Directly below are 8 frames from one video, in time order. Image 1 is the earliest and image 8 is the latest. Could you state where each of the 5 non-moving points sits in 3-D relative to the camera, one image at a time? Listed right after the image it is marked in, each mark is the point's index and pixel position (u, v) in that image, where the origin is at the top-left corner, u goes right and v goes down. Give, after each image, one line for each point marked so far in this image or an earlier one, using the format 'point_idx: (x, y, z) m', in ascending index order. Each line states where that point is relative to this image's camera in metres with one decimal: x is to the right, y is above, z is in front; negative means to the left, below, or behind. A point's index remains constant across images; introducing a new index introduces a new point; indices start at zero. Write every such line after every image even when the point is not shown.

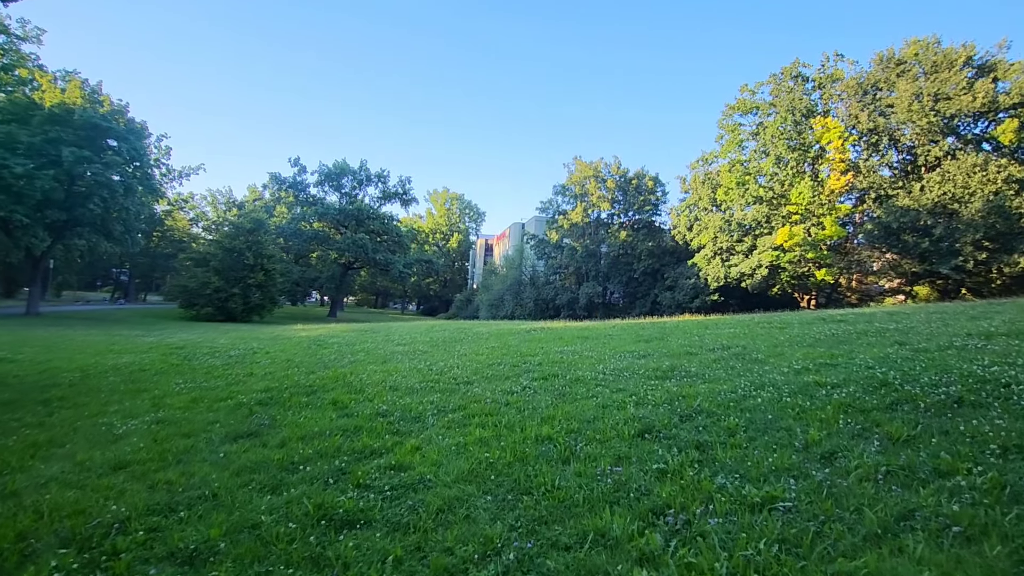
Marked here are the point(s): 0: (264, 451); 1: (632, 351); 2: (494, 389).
0: (-2.9, -1.9, +5.7) m
1: (+2.7, -1.5, +11.2) m
2: (-0.3, -1.7, +8.3) m
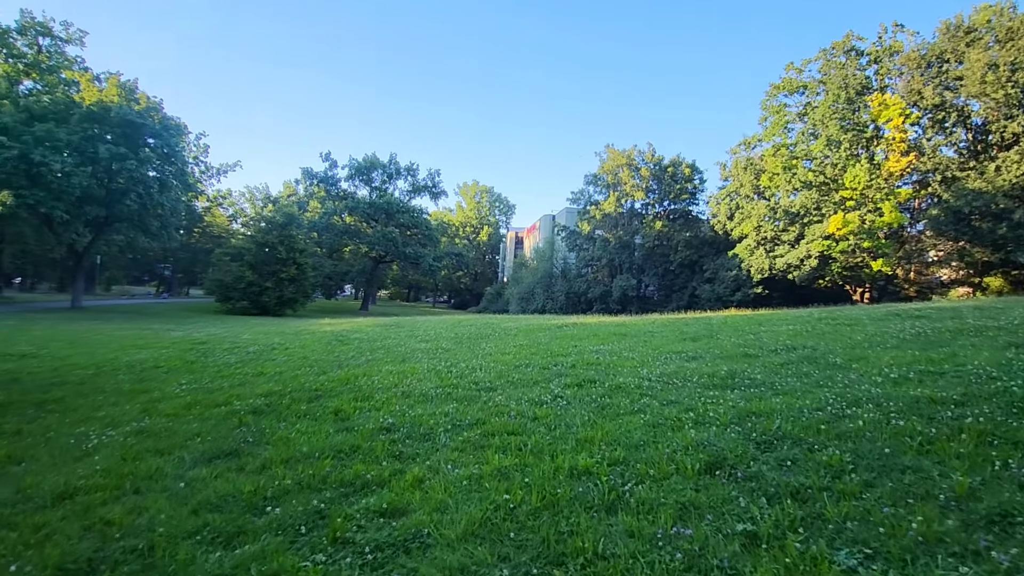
0: (-2.6, -1.8, +4.7) m
1: (+3.3, -1.3, +9.9) m
2: (+0.2, -1.6, +7.1) m
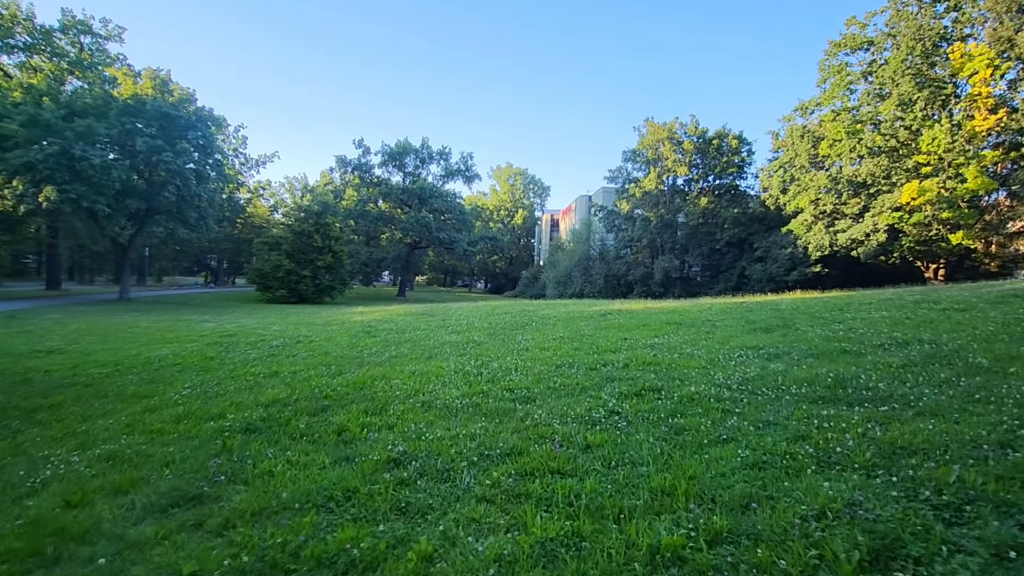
0: (-2.3, -1.8, +3.4) m
1: (+4.0, -1.0, +8.2) m
2: (+0.6, -1.5, +5.7) m
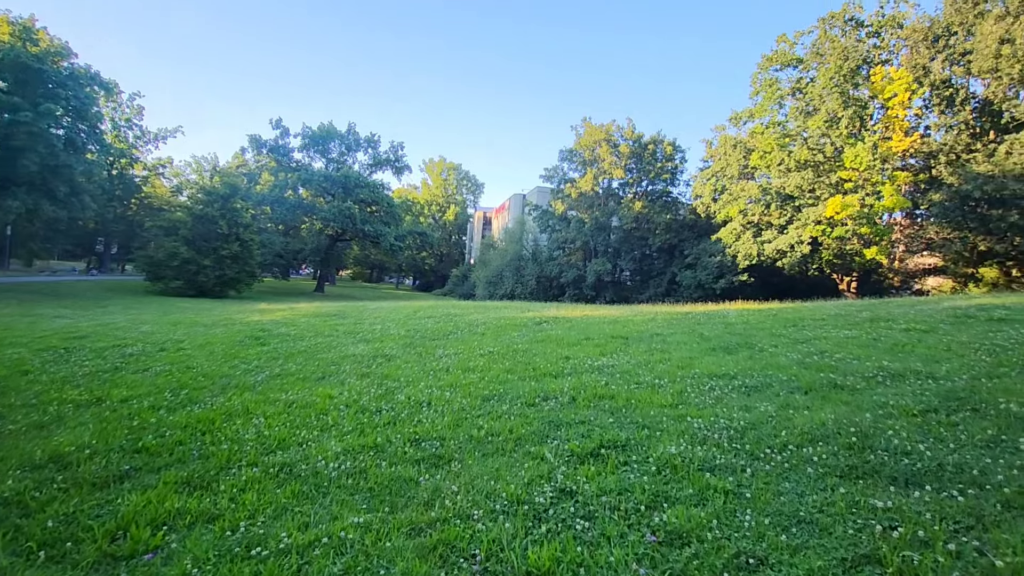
0: (-2.7, -1.8, +1.1) m
1: (+2.9, -1.2, +6.7) m
2: (-0.1, -1.6, +3.8) m
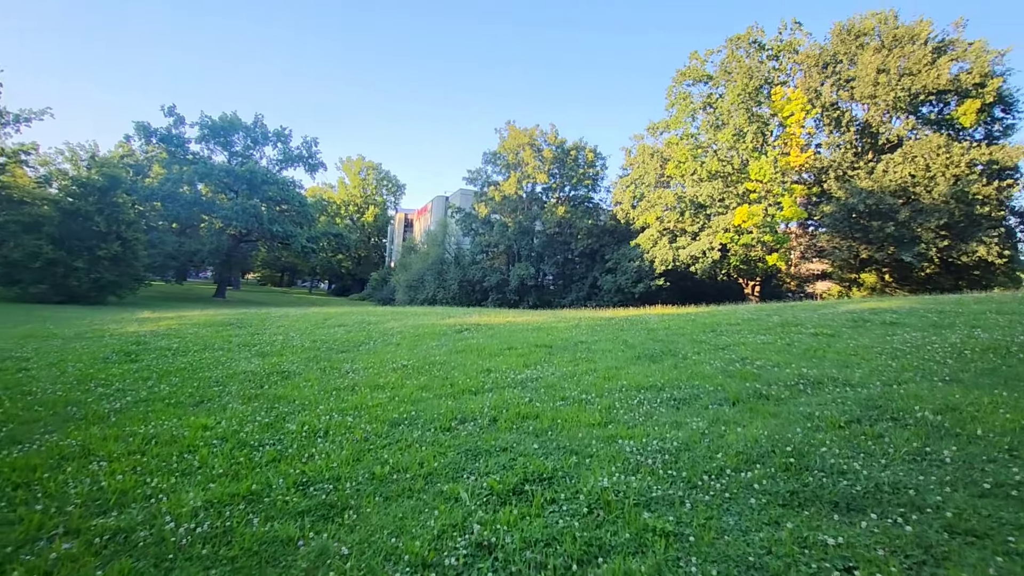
0: (-2.9, -1.9, 0.0) m
1: (+1.8, -1.3, +6.4) m
2: (-0.7, -1.7, +3.0) m
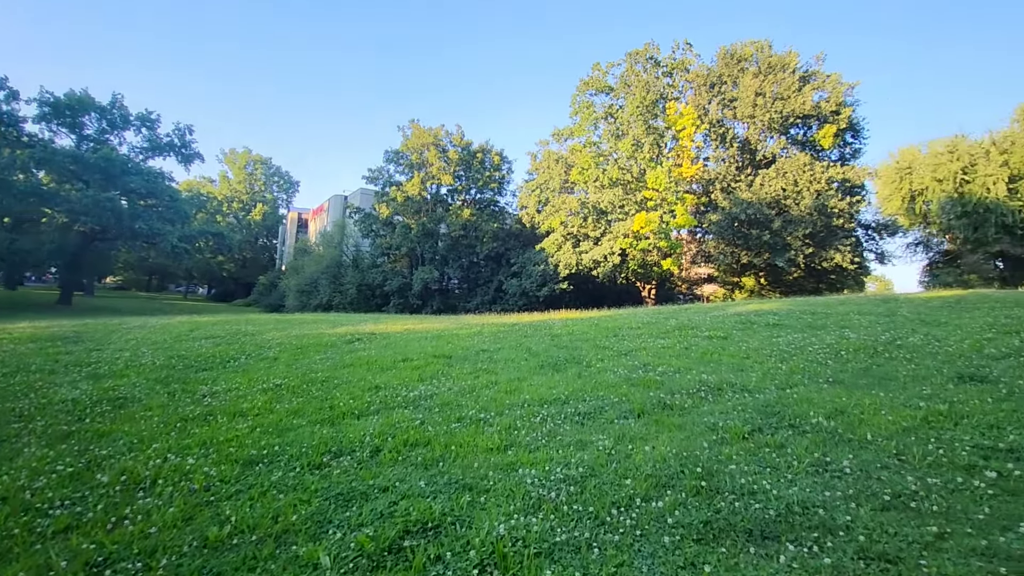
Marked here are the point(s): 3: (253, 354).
0: (-2.9, -1.9, -1.2) m
1: (+0.5, -1.4, +5.9) m
2: (-1.3, -1.7, +2.2) m
3: (-5.2, -1.3, +10.0) m
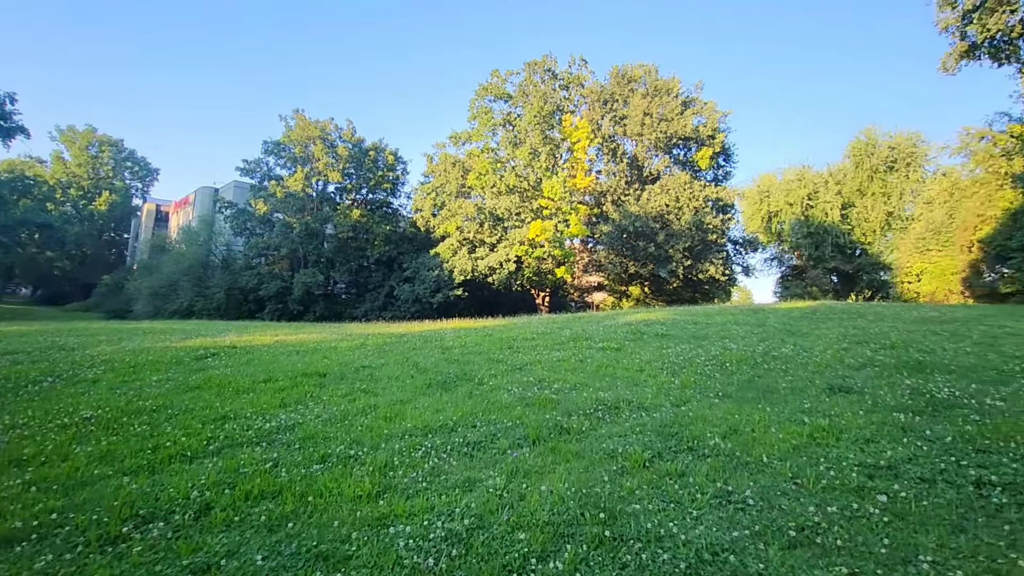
0: (-2.6, -1.9, -2.5) m
1: (-0.7, -1.5, +5.2) m
2: (-1.8, -1.8, +1.1) m
3: (-7.2, -1.4, +8.0) m
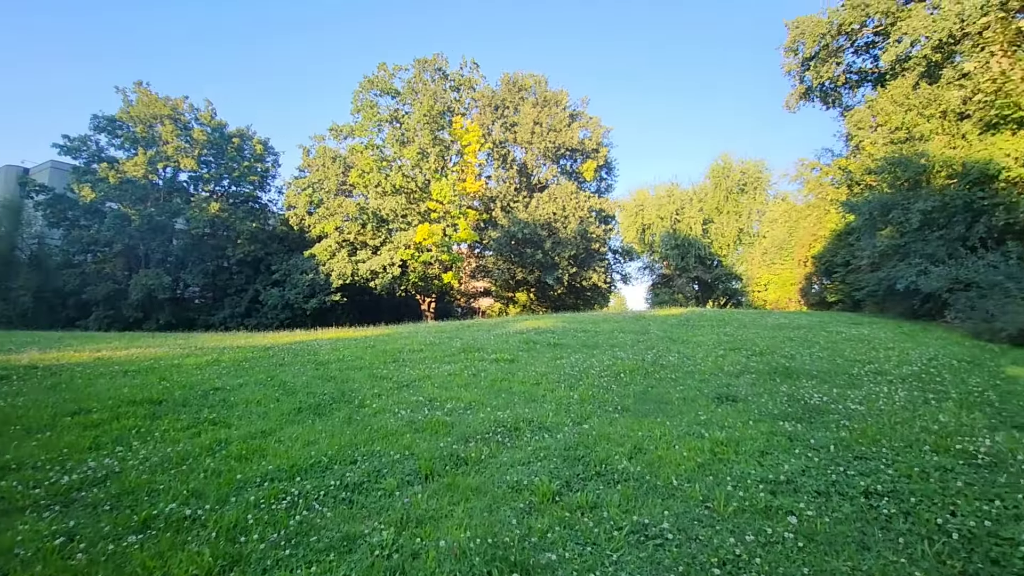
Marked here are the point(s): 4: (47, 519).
0: (-1.8, -1.9, -3.6) m
1: (-1.7, -1.6, +4.3) m
2: (-1.8, -1.8, +0.1) m
3: (-8.7, -1.4, +5.5) m
4: (-3.3, -1.6, +3.5) m
